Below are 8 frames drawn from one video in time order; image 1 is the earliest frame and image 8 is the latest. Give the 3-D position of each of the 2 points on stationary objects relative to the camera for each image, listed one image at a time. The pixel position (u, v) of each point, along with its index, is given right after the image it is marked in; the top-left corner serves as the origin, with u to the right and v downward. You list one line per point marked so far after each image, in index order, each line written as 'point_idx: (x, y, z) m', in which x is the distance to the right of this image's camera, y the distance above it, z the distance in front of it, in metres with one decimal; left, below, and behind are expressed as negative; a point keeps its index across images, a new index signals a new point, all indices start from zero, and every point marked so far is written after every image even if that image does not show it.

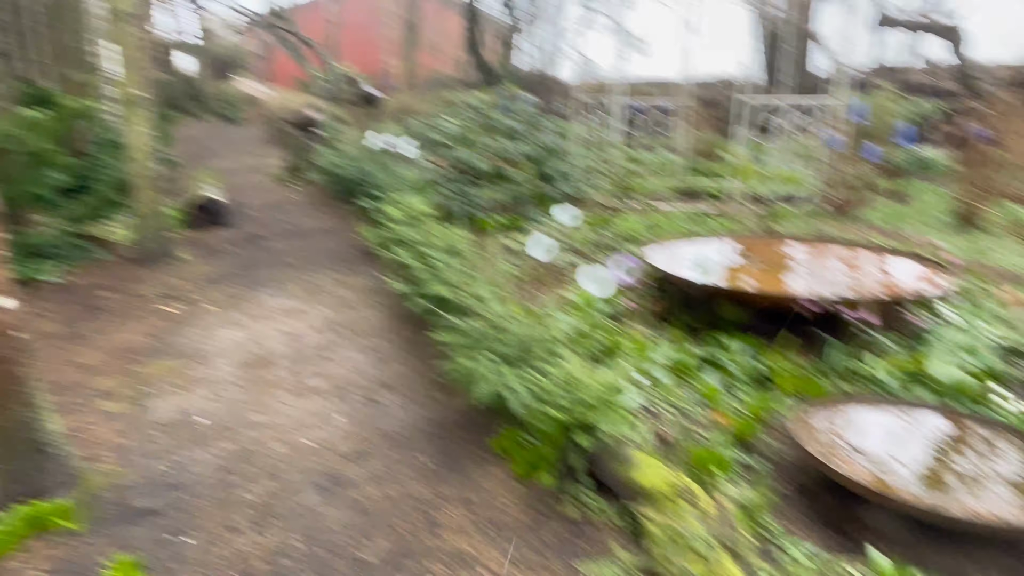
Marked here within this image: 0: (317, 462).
0: (-0.9, -0.8, +2.3) m
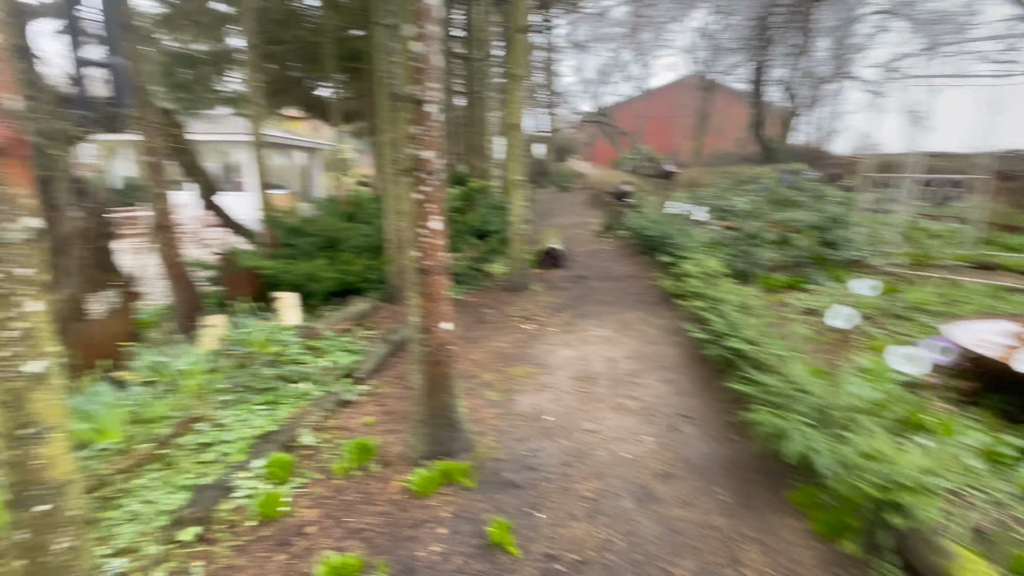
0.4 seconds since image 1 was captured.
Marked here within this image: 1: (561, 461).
0: (+0.6, -1.0, +2.6) m
1: (+0.3, -0.9, +2.7) m
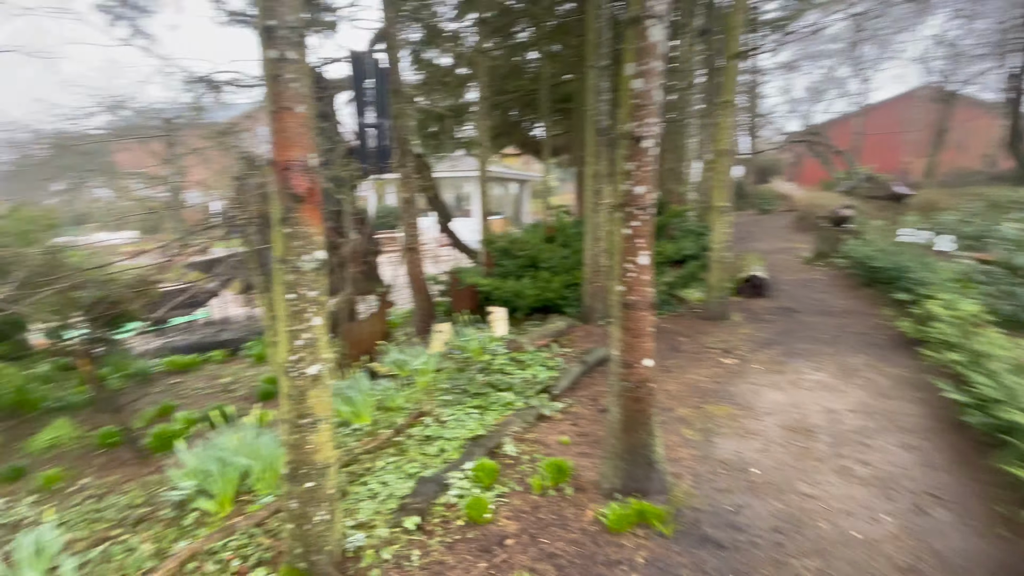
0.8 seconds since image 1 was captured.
0: (+1.5, -1.2, +2.2) m
1: (+1.2, -1.1, +2.4) m
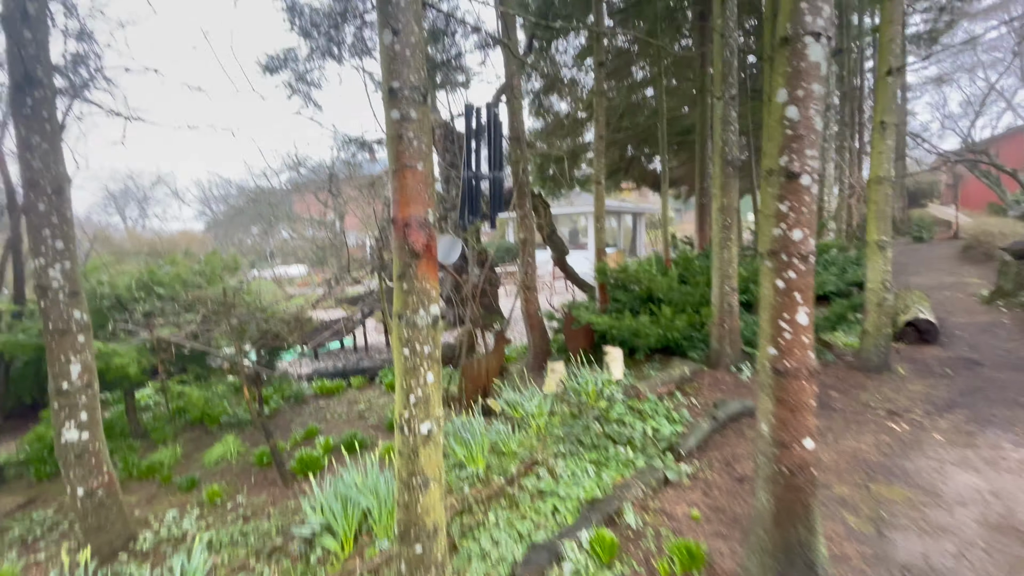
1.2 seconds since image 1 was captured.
0: (+2.0, -1.4, +1.6) m
1: (+1.7, -1.3, +1.8) m
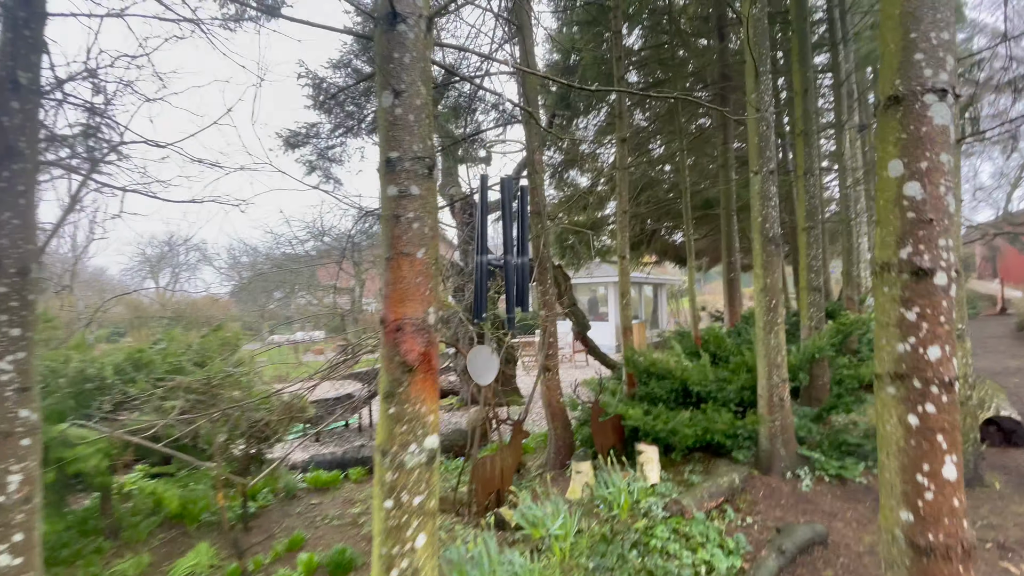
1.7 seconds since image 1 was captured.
0: (+2.0, -1.7, +0.8) m
1: (+1.7, -1.7, +1.1) m
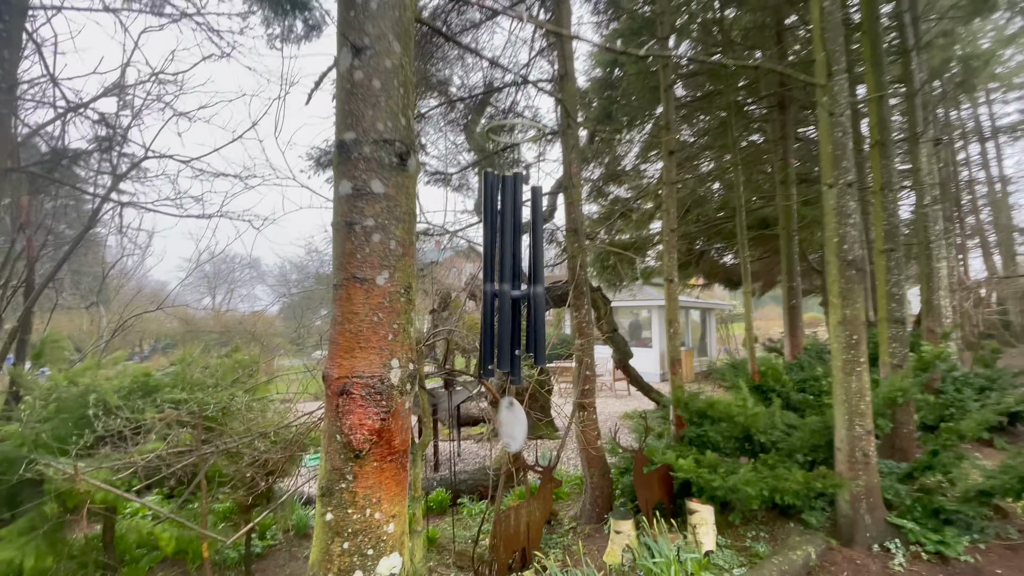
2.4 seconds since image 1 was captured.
0: (+1.9, -1.8, 0.0) m
1: (+1.7, -1.8, +0.3) m
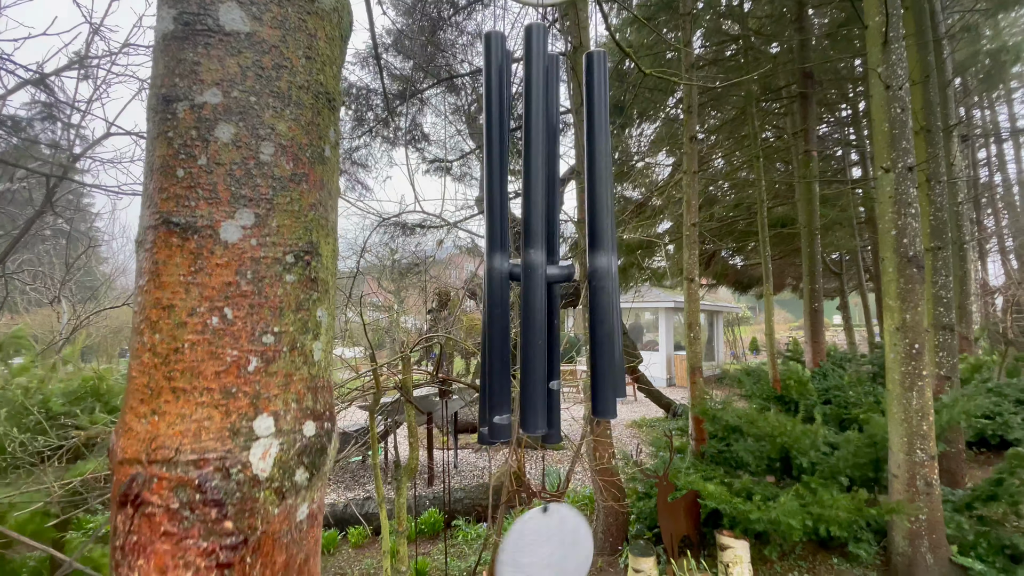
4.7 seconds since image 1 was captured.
0: (+1.9, -1.8, -0.5) m
1: (+1.7, -1.8, -0.2) m
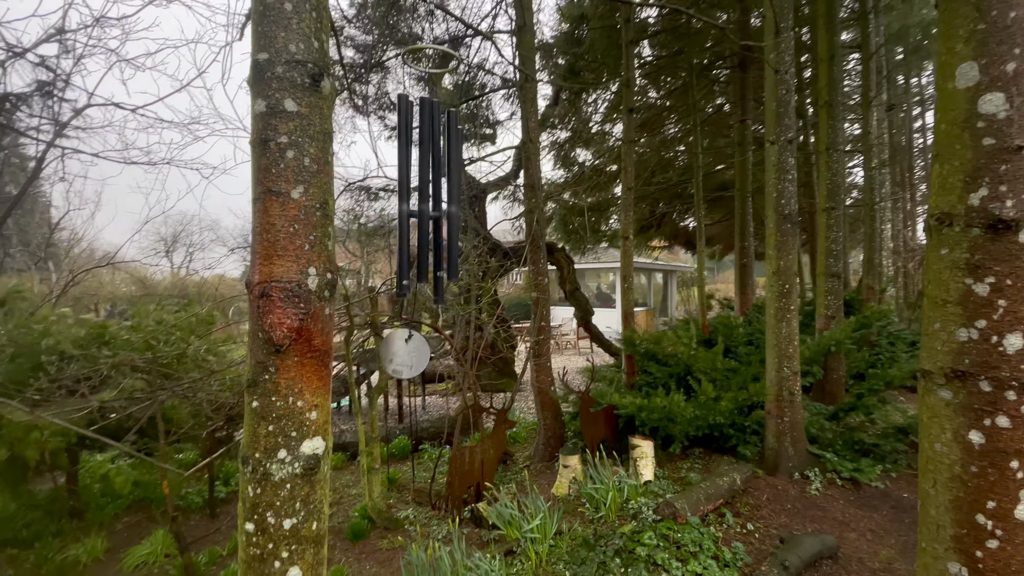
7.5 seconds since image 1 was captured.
0: (+1.7, -1.7, +0.4) m
1: (+1.5, -1.6, +0.7) m
